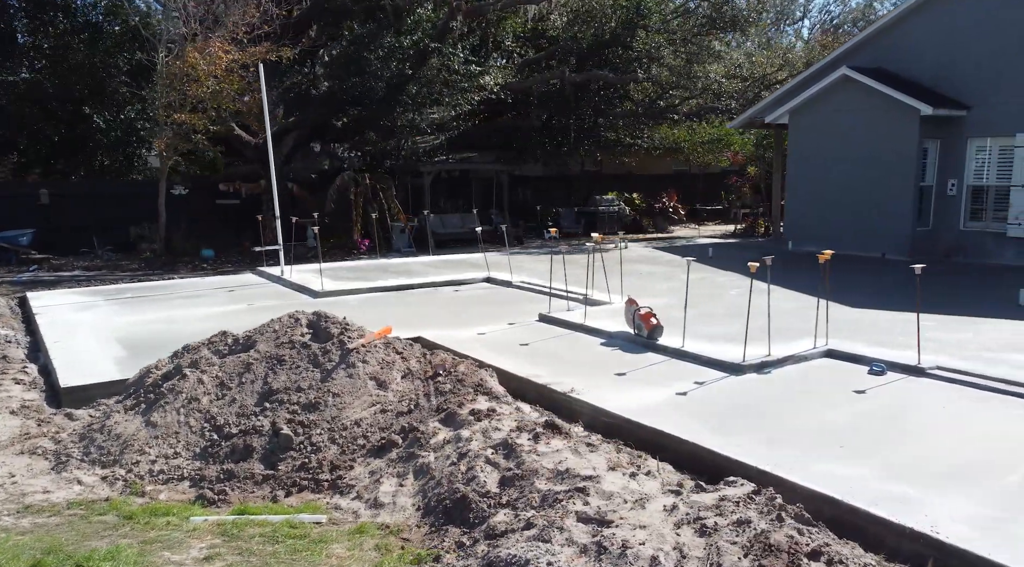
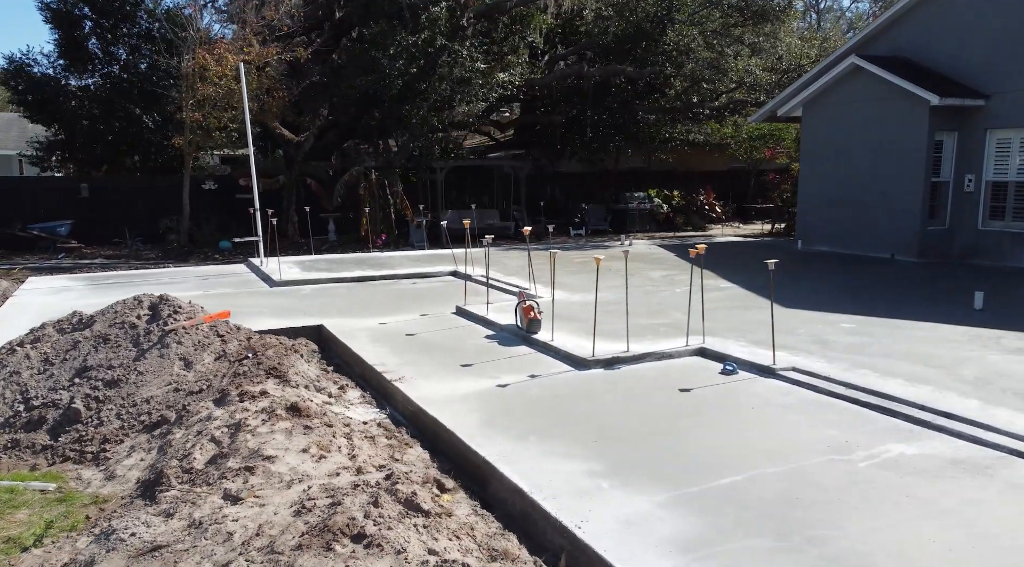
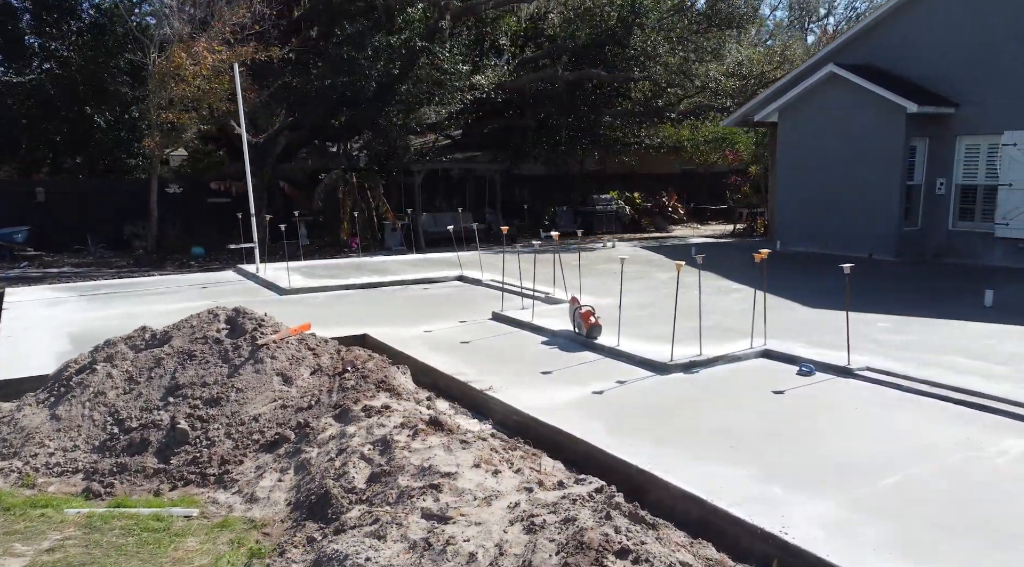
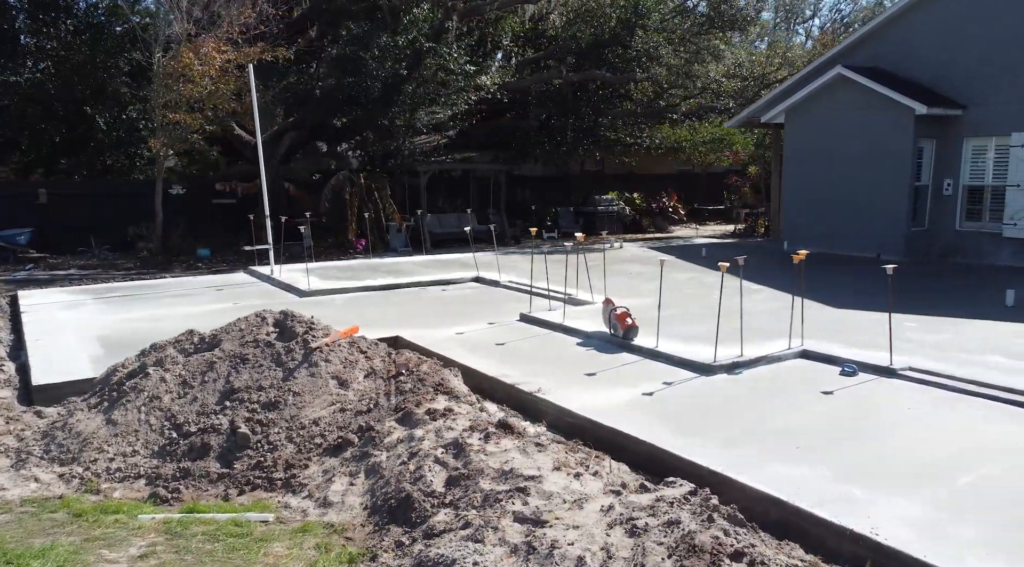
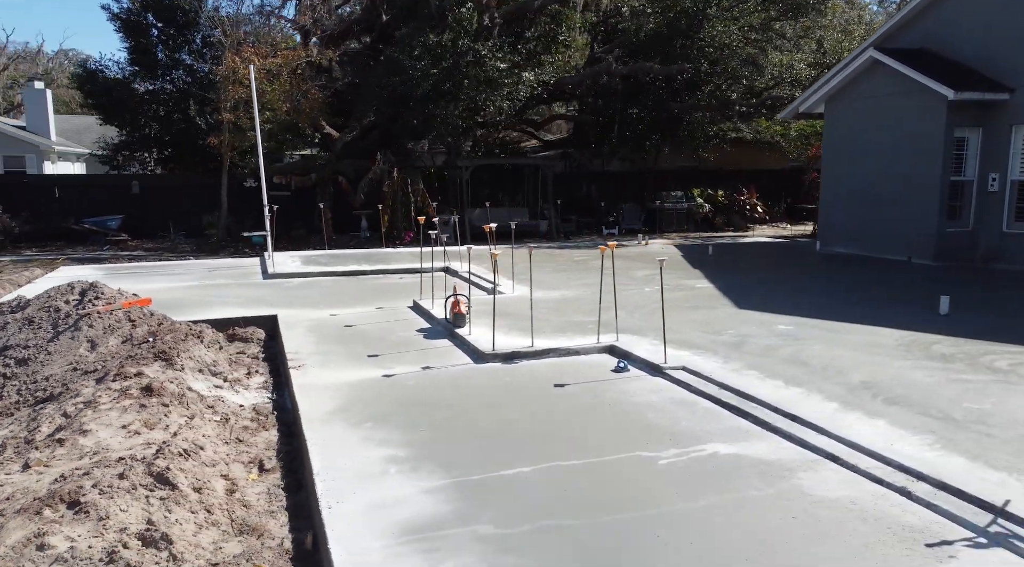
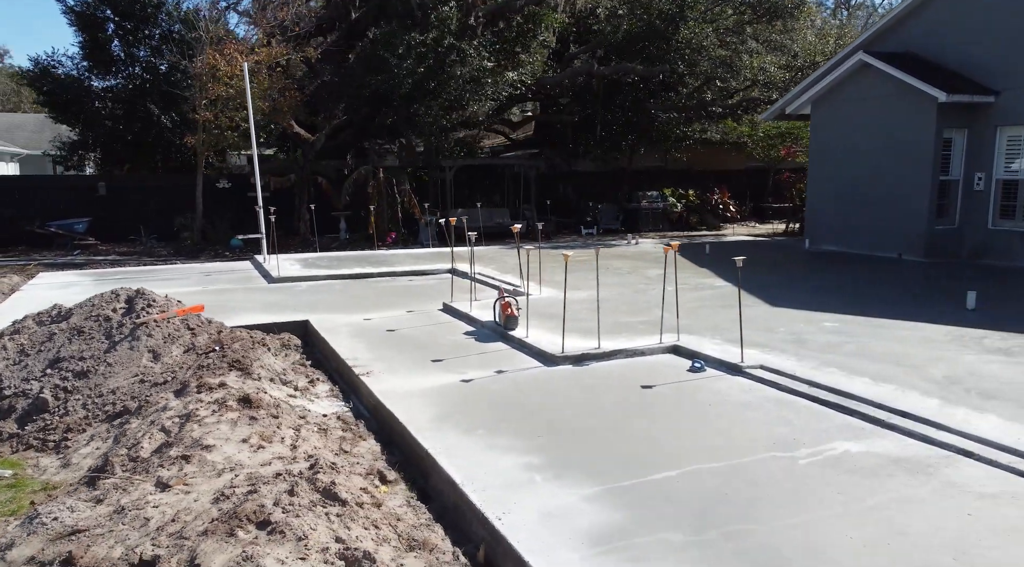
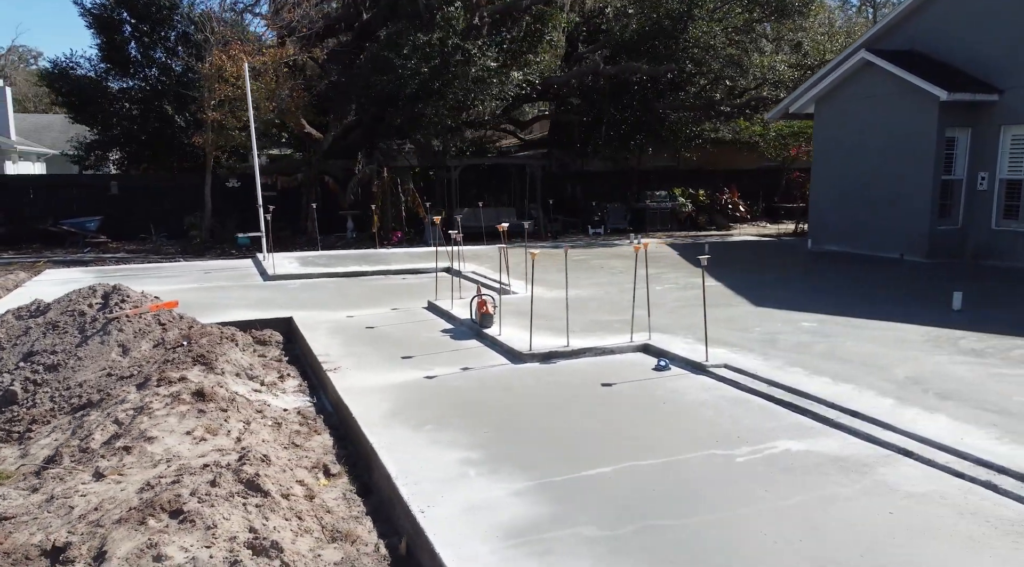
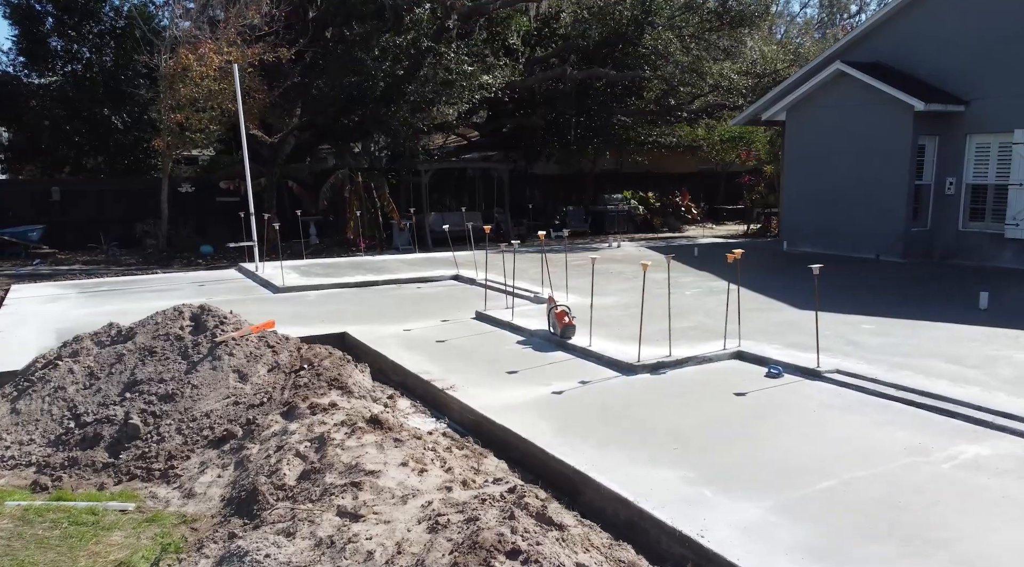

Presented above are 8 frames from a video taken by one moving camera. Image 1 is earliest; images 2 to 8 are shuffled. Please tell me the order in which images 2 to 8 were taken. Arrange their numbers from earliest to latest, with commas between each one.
4, 3, 8, 2, 6, 7, 5
